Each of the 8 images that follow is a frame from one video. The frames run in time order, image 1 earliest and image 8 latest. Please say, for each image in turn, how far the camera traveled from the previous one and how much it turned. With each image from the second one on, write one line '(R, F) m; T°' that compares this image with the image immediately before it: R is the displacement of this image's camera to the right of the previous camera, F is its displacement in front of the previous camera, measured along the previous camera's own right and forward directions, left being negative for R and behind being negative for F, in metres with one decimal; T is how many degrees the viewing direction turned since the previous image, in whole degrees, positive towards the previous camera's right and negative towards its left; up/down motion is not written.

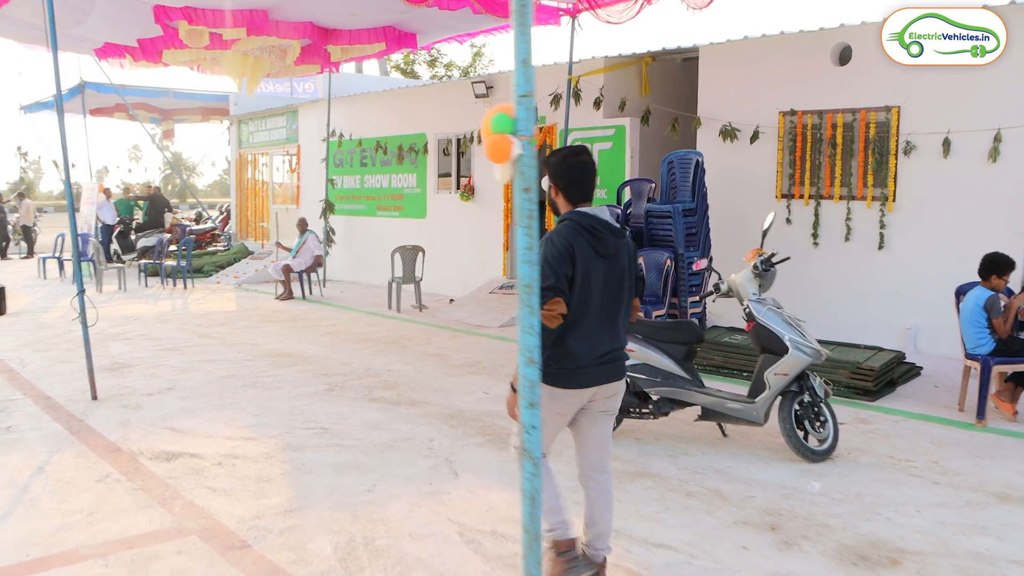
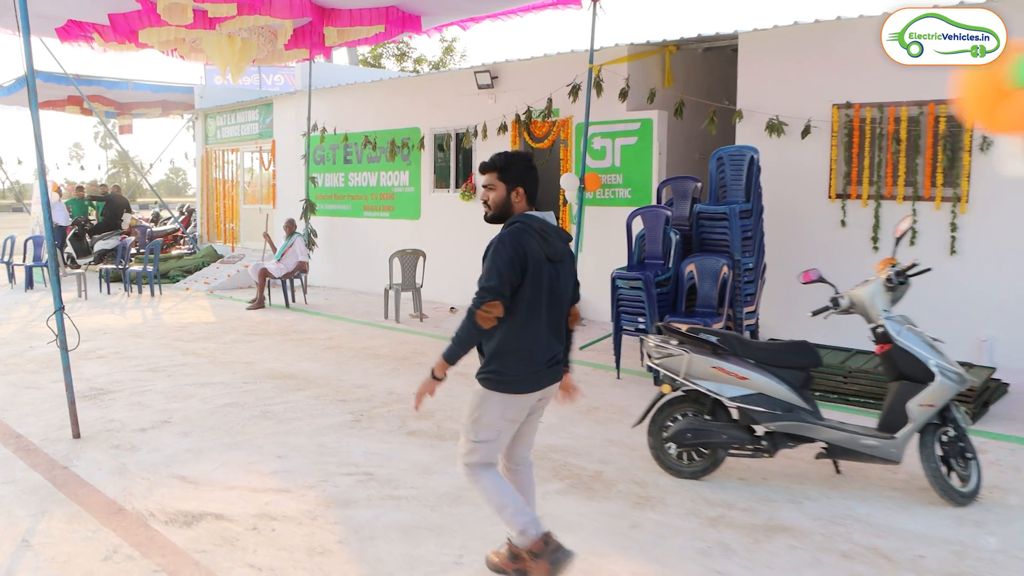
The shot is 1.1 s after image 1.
(-0.7, +0.9) m; +3°
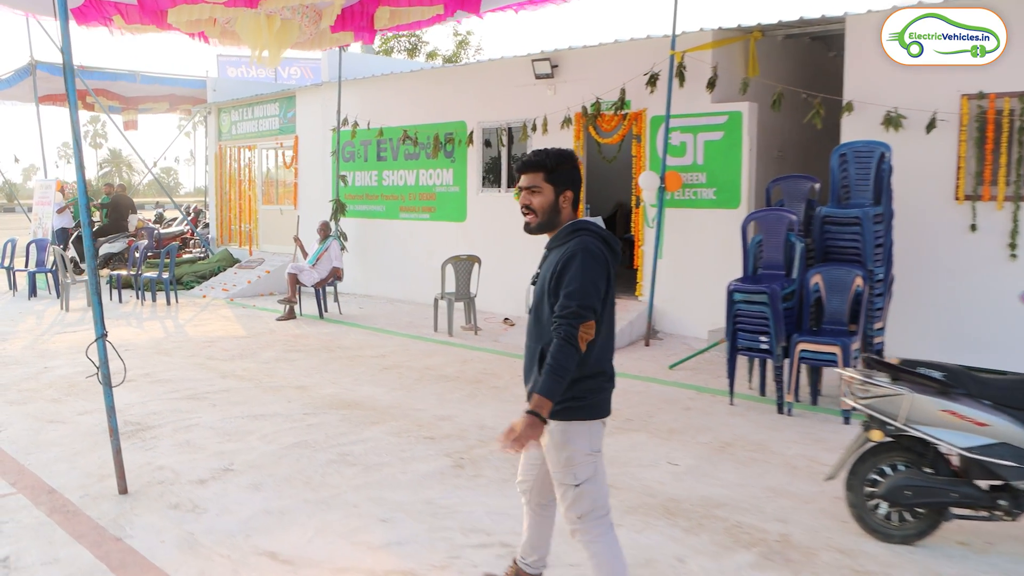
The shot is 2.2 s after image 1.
(-0.7, +0.9) m; +1°
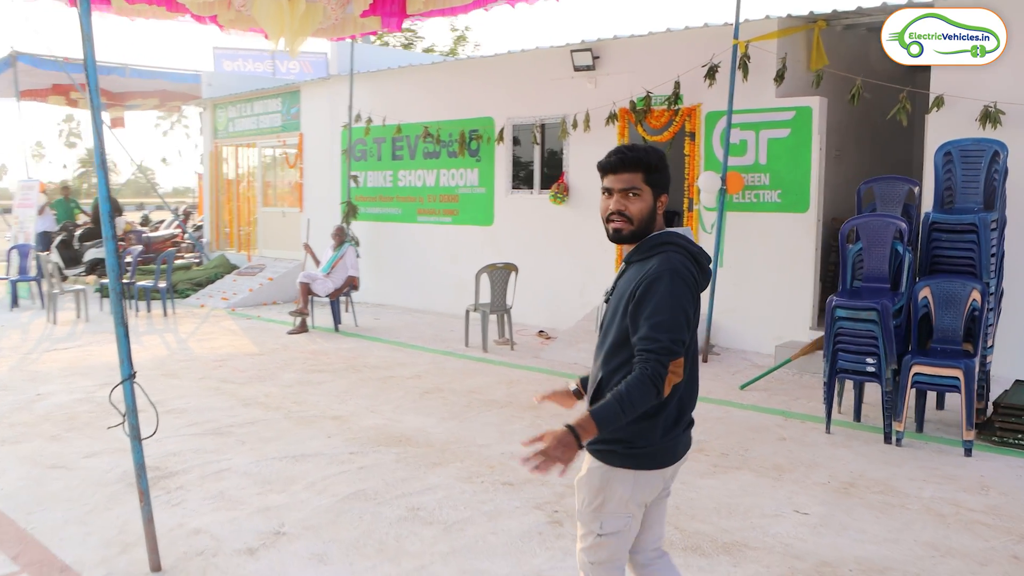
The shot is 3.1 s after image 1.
(-0.5, +0.8) m; +1°
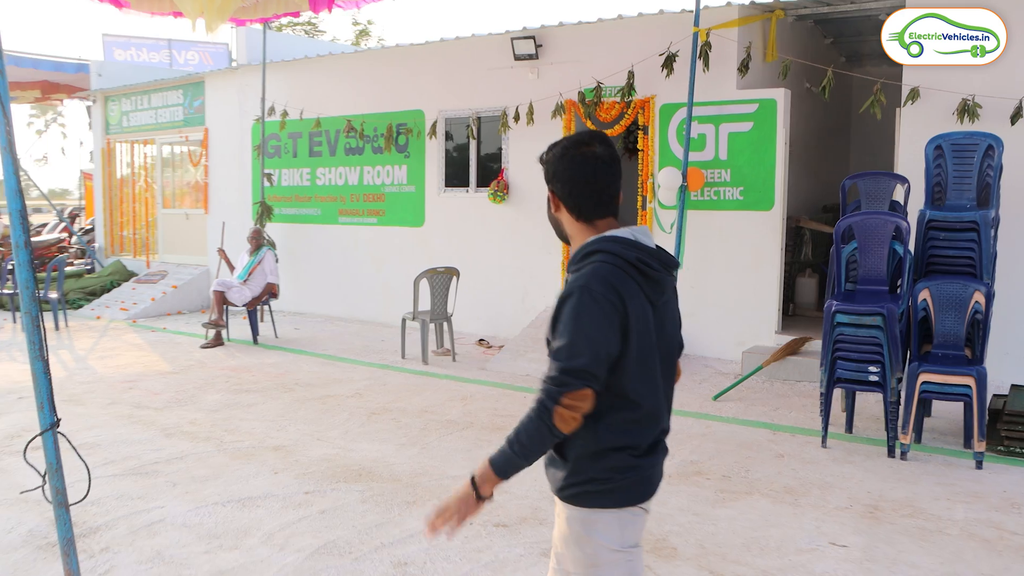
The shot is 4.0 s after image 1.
(-0.4, +0.6) m; +7°
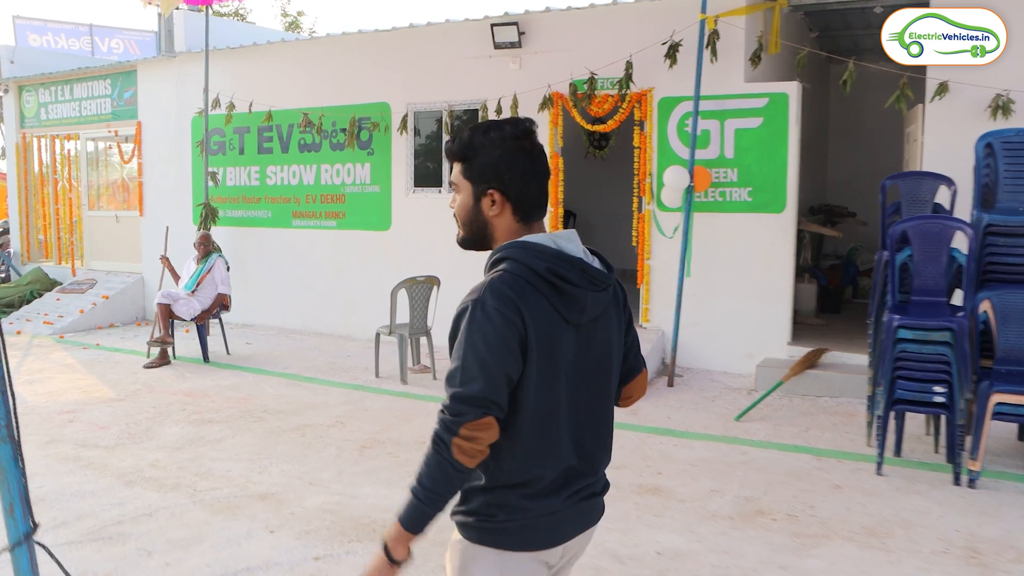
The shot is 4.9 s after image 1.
(-0.5, +0.7) m; +5°
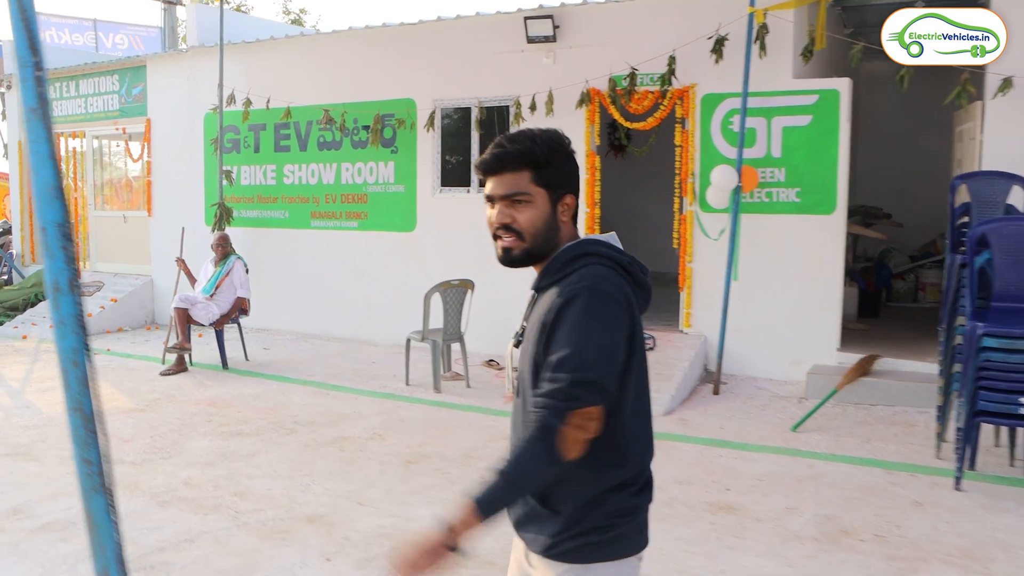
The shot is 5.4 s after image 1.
(-0.3, +0.3) m; +1°
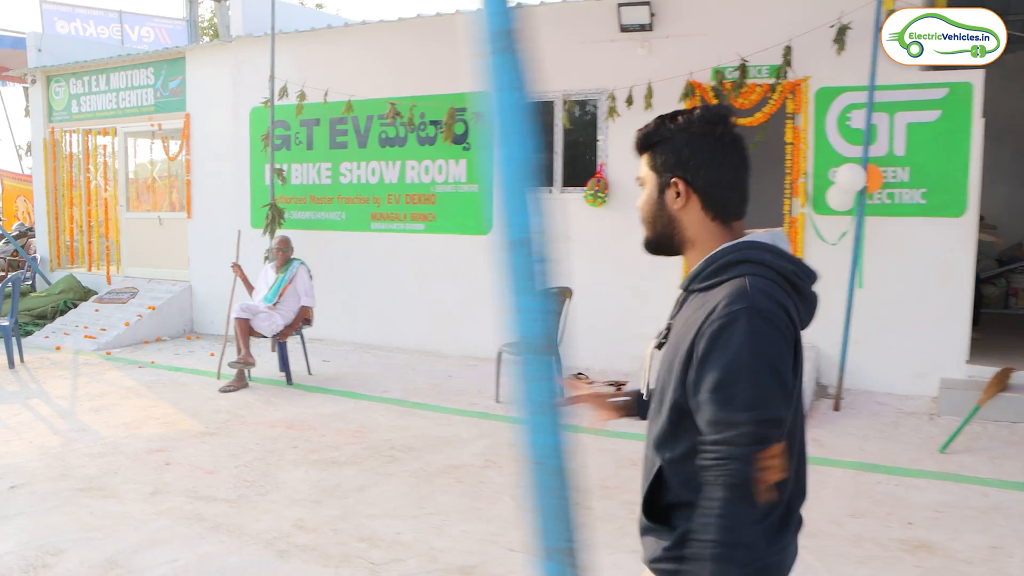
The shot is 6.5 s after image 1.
(-0.7, +0.5) m; +1°
